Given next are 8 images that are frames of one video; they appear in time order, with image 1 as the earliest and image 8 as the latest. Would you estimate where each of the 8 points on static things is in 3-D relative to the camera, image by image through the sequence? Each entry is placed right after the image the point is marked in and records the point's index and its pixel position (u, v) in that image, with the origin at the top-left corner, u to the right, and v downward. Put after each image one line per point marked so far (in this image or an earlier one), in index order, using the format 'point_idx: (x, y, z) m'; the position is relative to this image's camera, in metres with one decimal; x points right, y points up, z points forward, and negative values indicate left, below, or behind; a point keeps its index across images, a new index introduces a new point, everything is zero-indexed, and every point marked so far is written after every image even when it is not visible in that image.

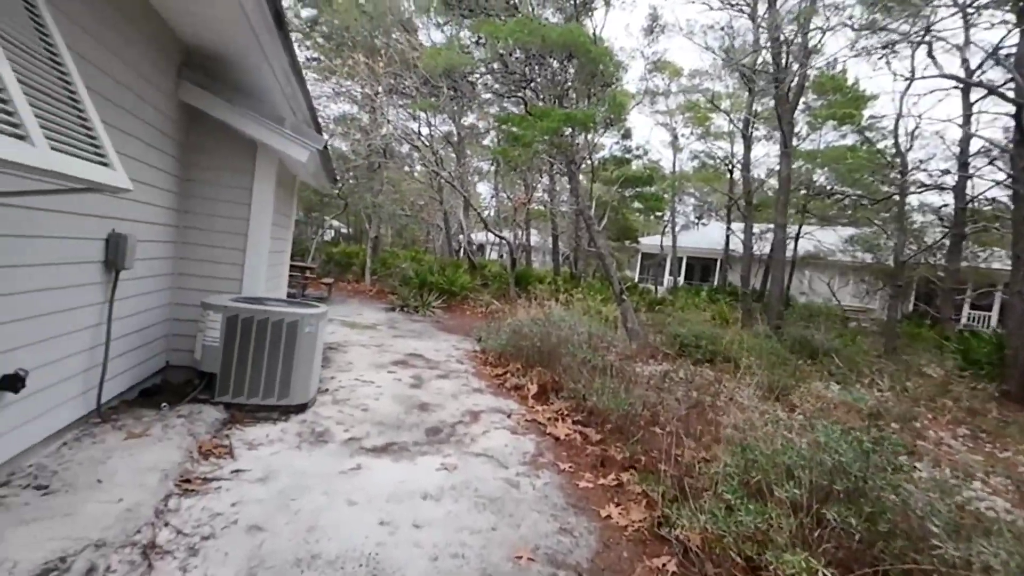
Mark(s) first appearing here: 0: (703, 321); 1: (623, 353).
0: (+4.9, -0.8, +12.5) m
1: (+1.7, -1.0, +7.4) m
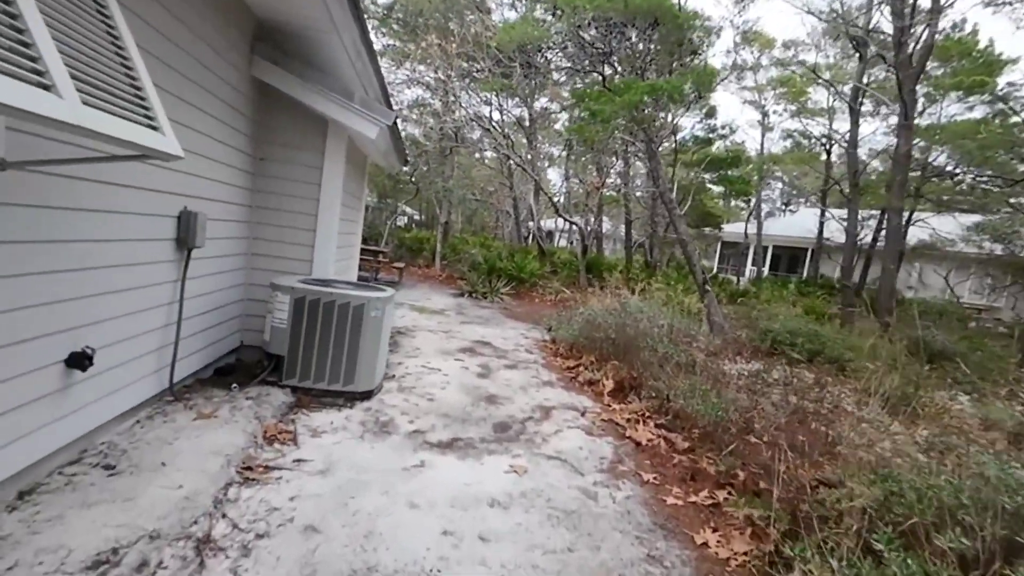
0: (+6.6, -0.6, +11.3) m
1: (+2.7, -0.9, +6.8) m
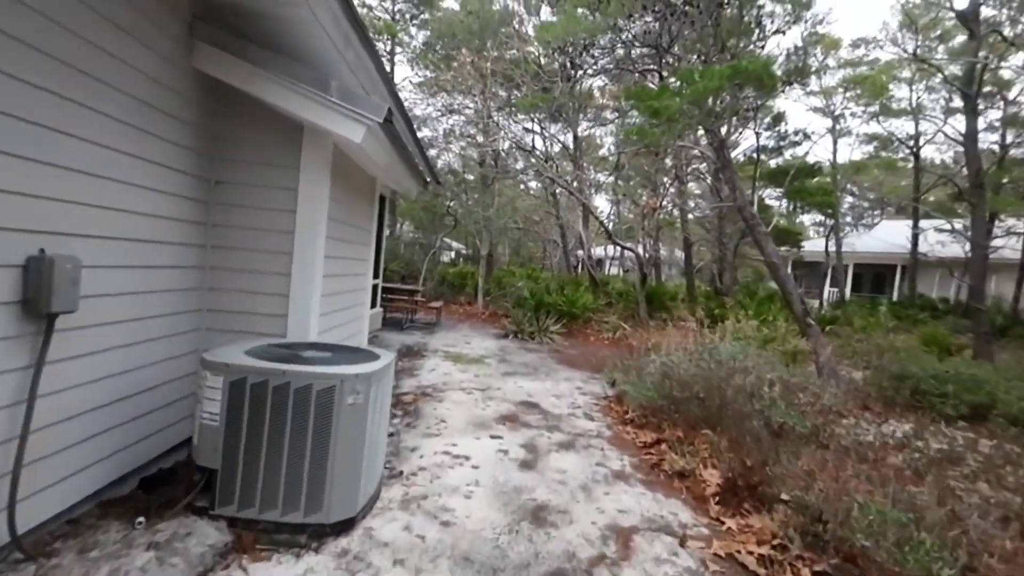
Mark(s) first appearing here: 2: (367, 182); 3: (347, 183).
0: (+7.6, -1.1, +9.1) m
1: (+3.3, -1.3, +5.0) m
2: (-1.4, +1.0, +4.7) m
3: (-1.3, +0.9, +3.9) m
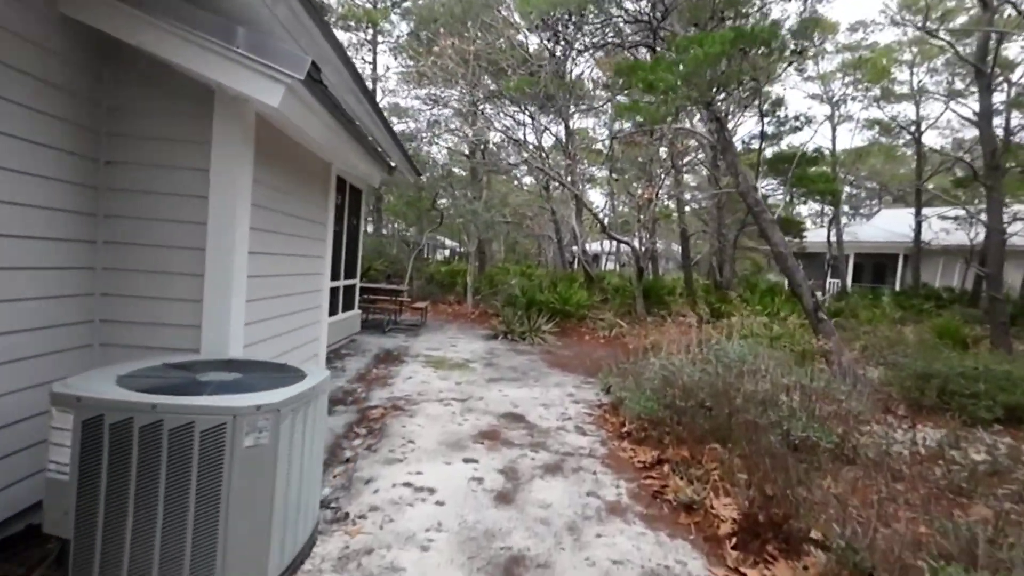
0: (+7.4, -1.0, +8.5) m
1: (+3.1, -1.2, +4.4) m
2: (-1.6, +1.0, +4.0) m
3: (-1.6, +0.9, +3.3) m
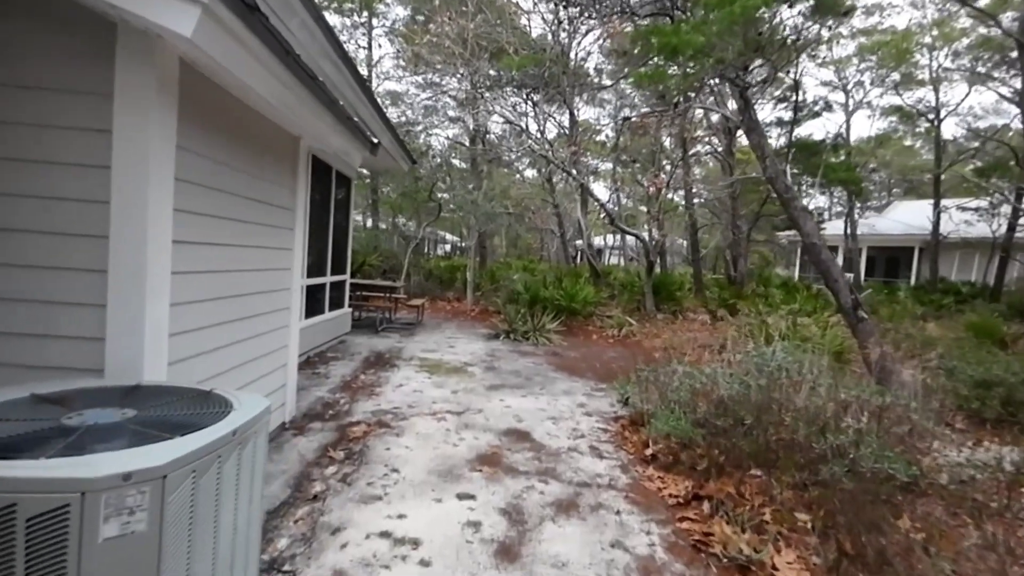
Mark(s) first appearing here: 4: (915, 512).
0: (+7.5, -0.9, +7.9) m
1: (+3.2, -1.1, +3.7) m
2: (-1.6, +1.1, +3.4) m
3: (-1.5, +0.9, +2.6) m
4: (+2.4, -1.3, +2.9) m
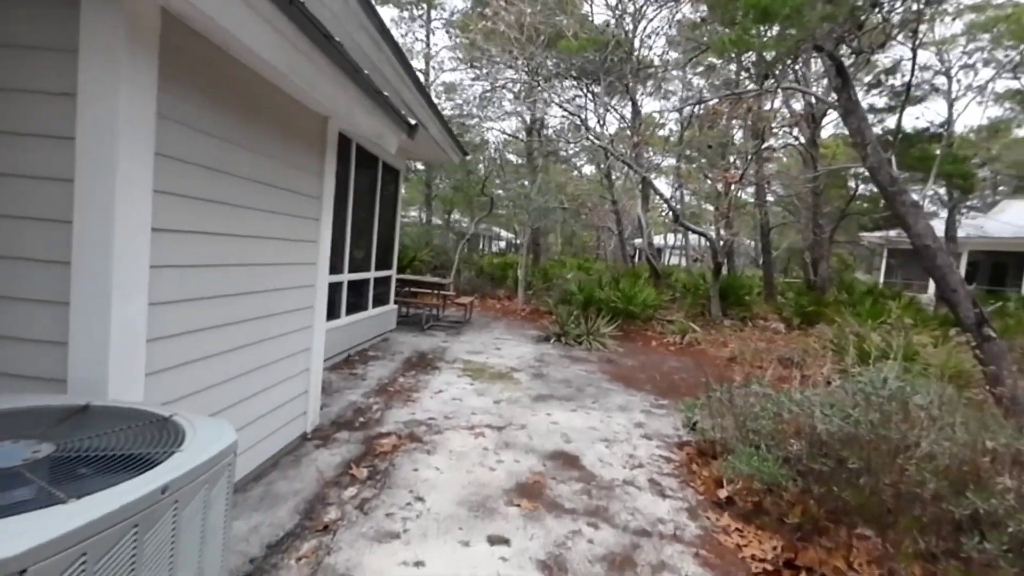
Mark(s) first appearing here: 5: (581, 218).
0: (+8.2, -1.1, +6.5) m
1: (+3.4, -1.3, +2.9) m
2: (-1.3, +1.1, +3.0) m
3: (-1.3, +0.9, +2.3) m
4: (+2.6, -1.4, +2.1) m
5: (+2.6, +2.7, +18.6) m
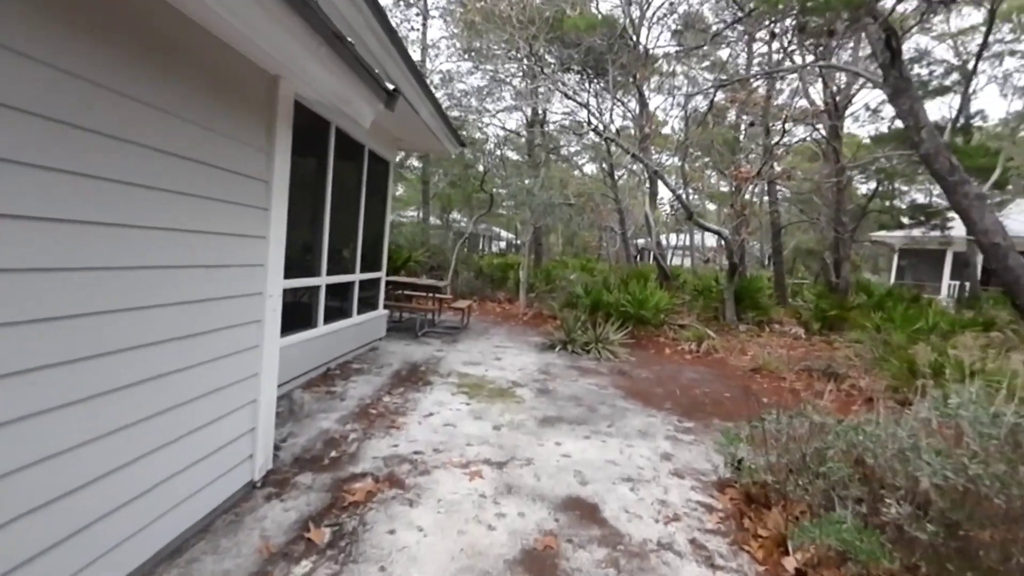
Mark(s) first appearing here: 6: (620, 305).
0: (+8.2, -1.1, +5.7) m
1: (+3.5, -1.3, +2.2) m
2: (-1.3, +1.0, +2.3) m
3: (-1.3, +0.8, +1.6) m
4: (+2.6, -1.5, +1.4) m
5: (+2.7, +2.6, +17.9) m
6: (+2.0, -0.3, +8.9) m
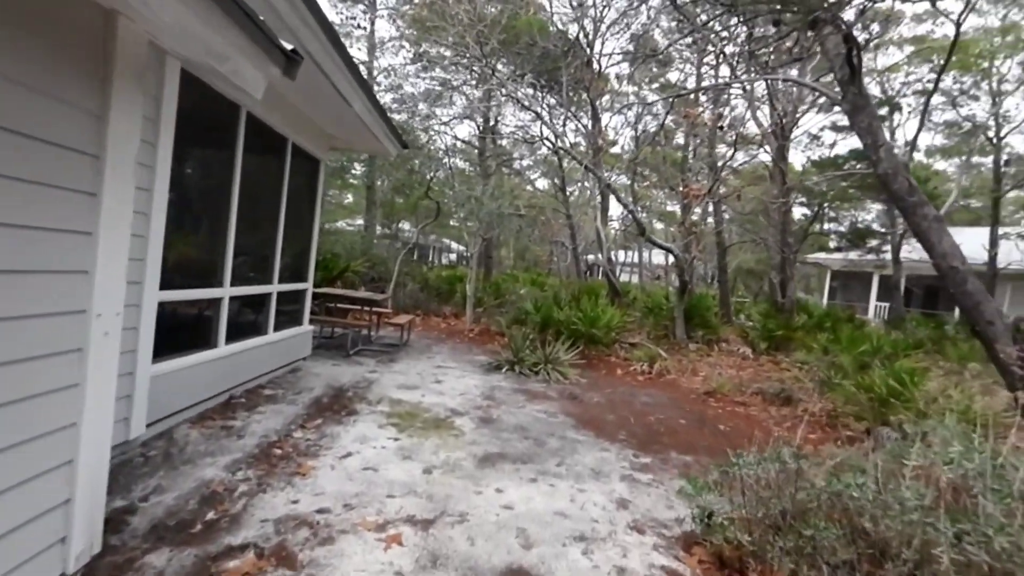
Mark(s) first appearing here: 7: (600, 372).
0: (+7.5, -1.5, +5.9) m
1: (+3.2, -1.4, +1.9) m
2: (-1.5, +1.0, +1.6) m
3: (-1.5, +0.8, +0.9) m
4: (+2.4, -1.6, +1.0) m
5: (+0.9, +2.1, +17.6) m
6: (+1.0, -0.6, +8.5) m
7: (+1.4, -1.3, +7.7) m
